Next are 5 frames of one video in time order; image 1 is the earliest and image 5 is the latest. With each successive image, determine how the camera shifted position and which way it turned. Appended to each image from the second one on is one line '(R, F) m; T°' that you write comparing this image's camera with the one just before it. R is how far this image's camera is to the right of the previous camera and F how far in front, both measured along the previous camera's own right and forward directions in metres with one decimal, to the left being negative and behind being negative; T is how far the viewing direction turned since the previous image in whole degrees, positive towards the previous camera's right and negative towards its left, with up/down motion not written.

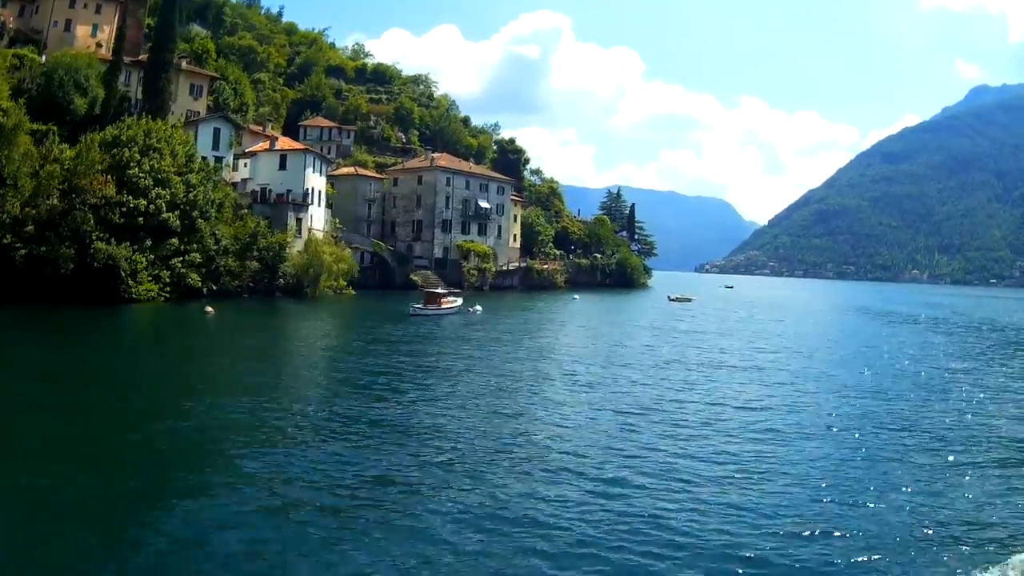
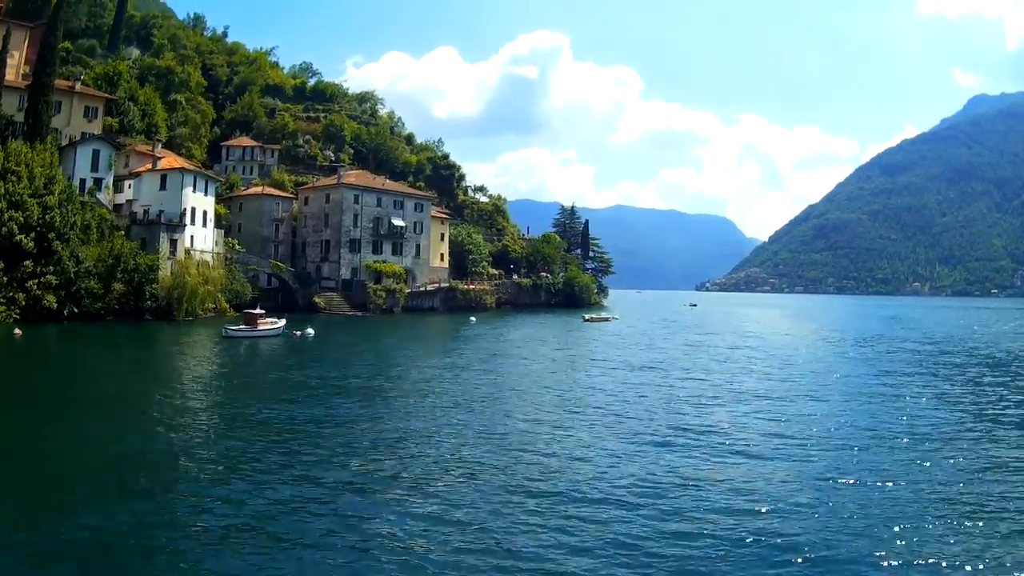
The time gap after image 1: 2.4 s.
(+8.8, +3.1) m; -1°
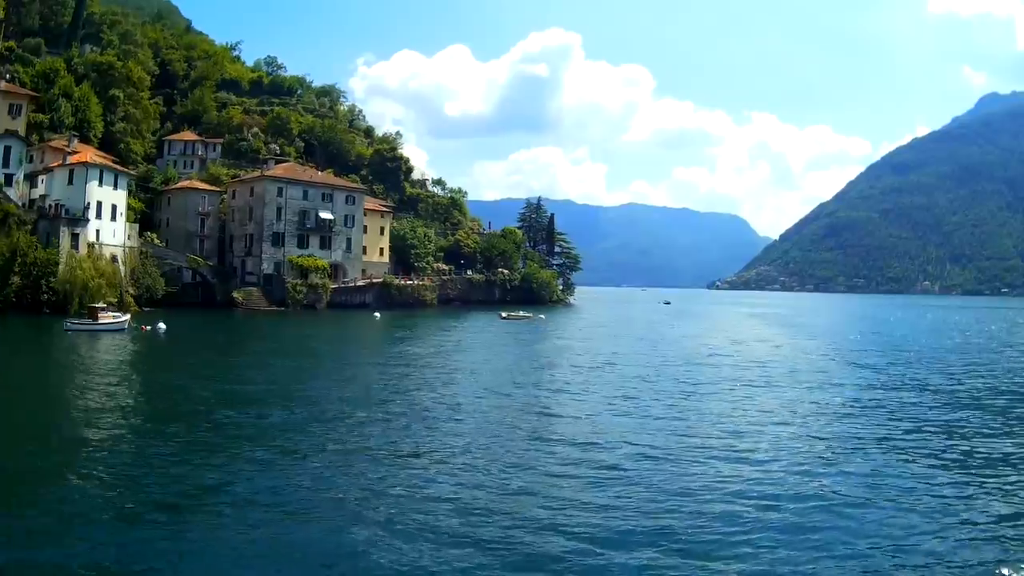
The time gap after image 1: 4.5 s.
(+8.2, +1.3) m; -2°
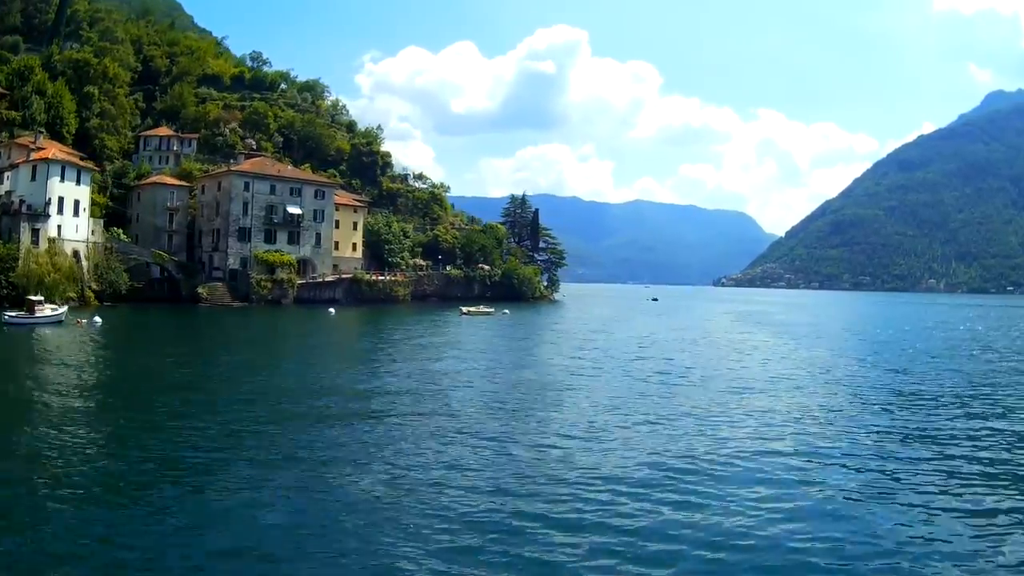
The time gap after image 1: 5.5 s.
(+3.8, +0.1) m; -1°
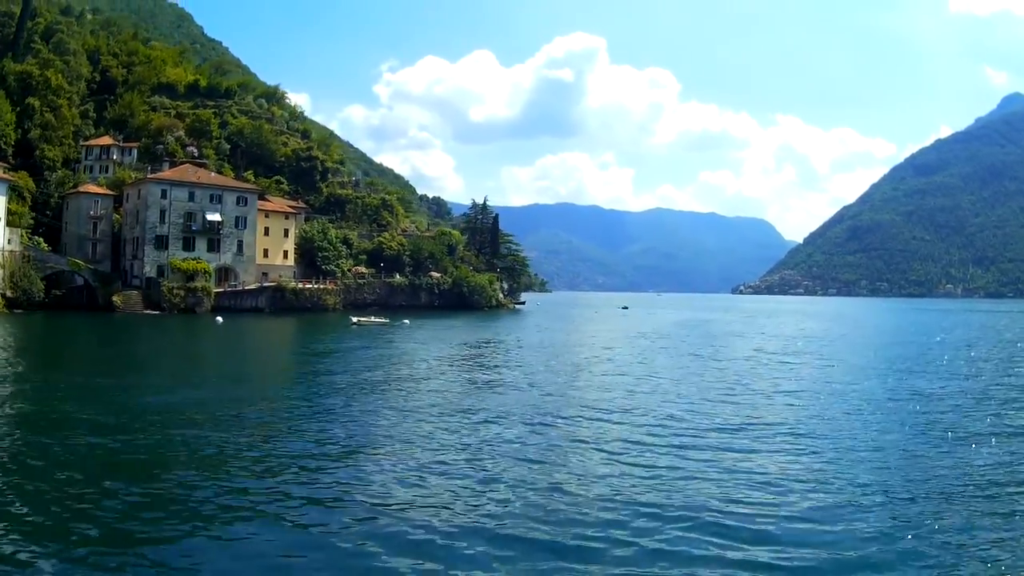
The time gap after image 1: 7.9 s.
(+9.7, +0.7) m; -2°
